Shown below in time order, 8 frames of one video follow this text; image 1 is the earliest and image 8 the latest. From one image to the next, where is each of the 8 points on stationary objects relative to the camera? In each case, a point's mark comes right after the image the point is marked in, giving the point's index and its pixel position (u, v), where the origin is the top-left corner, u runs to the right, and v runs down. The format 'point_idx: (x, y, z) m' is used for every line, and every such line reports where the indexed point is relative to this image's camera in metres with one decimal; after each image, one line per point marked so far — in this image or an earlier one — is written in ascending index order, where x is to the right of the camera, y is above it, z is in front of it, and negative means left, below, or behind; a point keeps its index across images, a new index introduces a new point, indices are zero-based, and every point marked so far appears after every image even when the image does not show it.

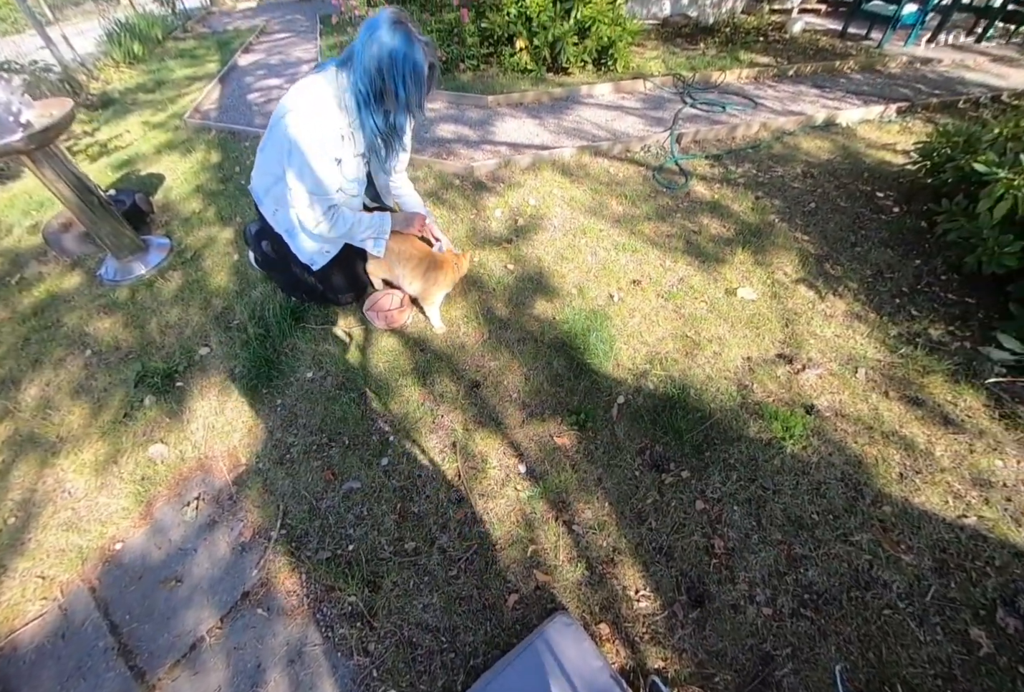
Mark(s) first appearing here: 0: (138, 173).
0: (-3.6, +1.7, +4.3) m
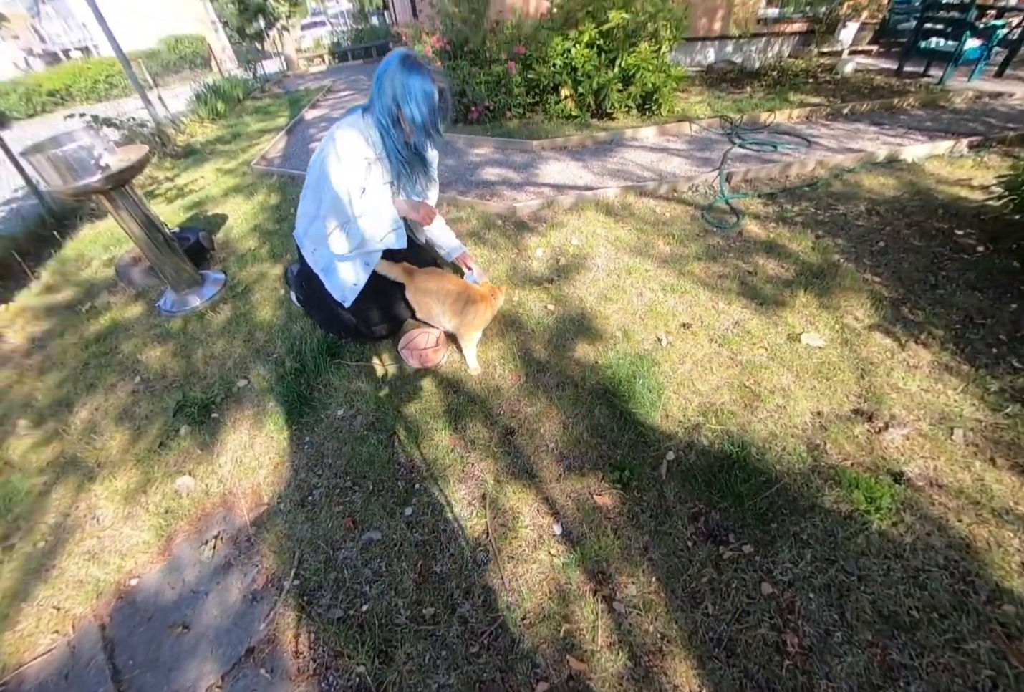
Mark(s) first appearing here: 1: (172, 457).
0: (-3.1, +1.4, +4.6) m
1: (-1.8, -0.5, +2.3) m
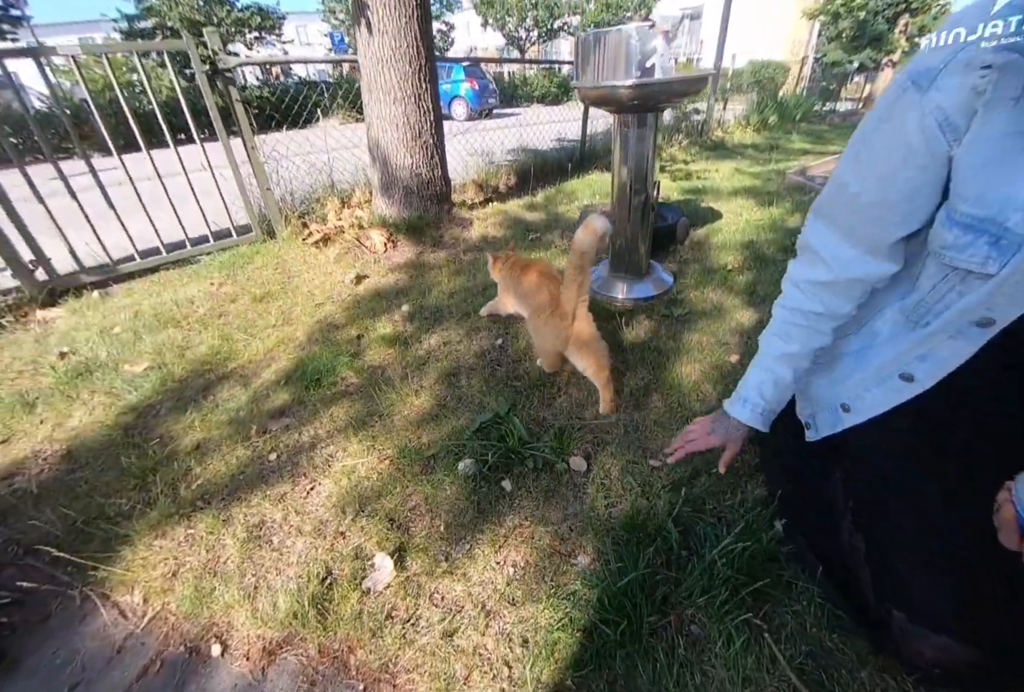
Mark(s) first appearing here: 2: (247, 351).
0: (+1.6, +1.2, +3.6) m
1: (-0.3, -0.4, +1.4) m
2: (-1.3, 0.0, +2.1) m
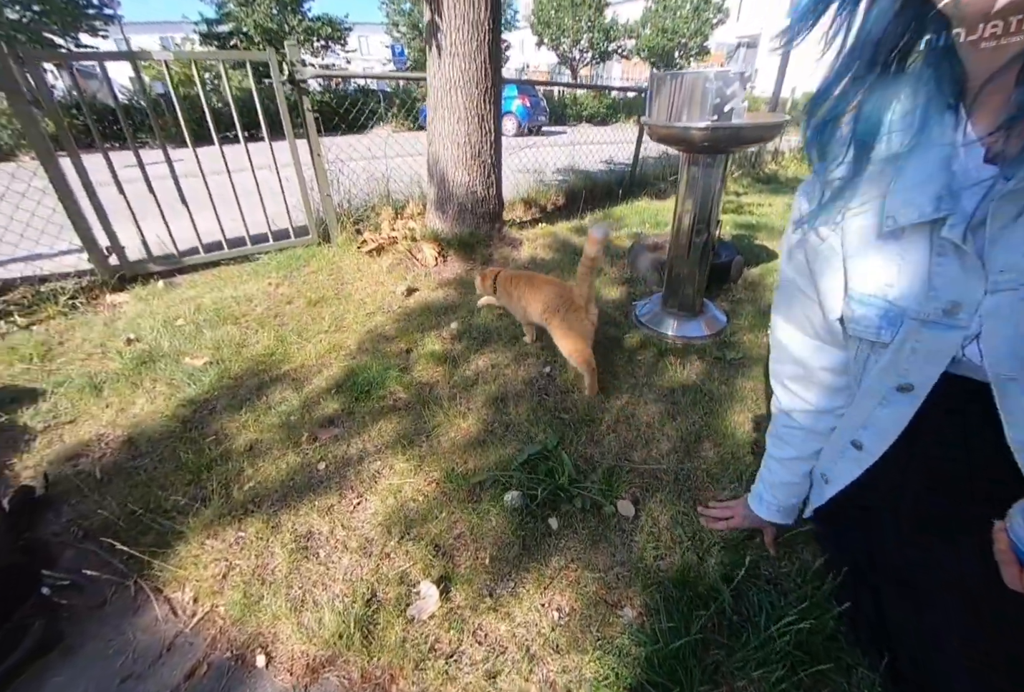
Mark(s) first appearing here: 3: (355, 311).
0: (+2.0, +0.9, +3.5) m
1: (-0.2, -0.5, +1.4) m
2: (-1.0, 0.0, +2.2) m
3: (-0.9, +0.2, +2.5) m
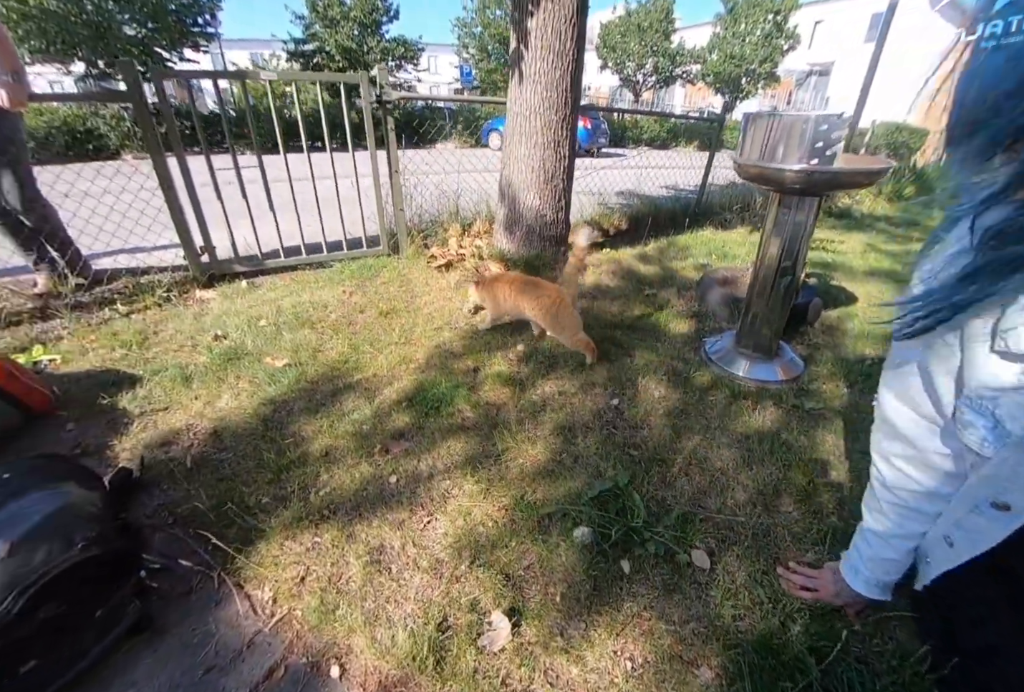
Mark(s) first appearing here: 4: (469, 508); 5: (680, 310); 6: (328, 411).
0: (+2.4, +0.5, +3.4) m
1: (+0.1, -0.6, +1.4) m
2: (-0.7, -0.1, +2.2) m
3: (-0.5, +0.1, +2.6) m
4: (-0.1, -0.5, +1.5) m
5: (+1.0, +0.2, +2.7) m
6: (-0.8, -0.3, +1.9) m
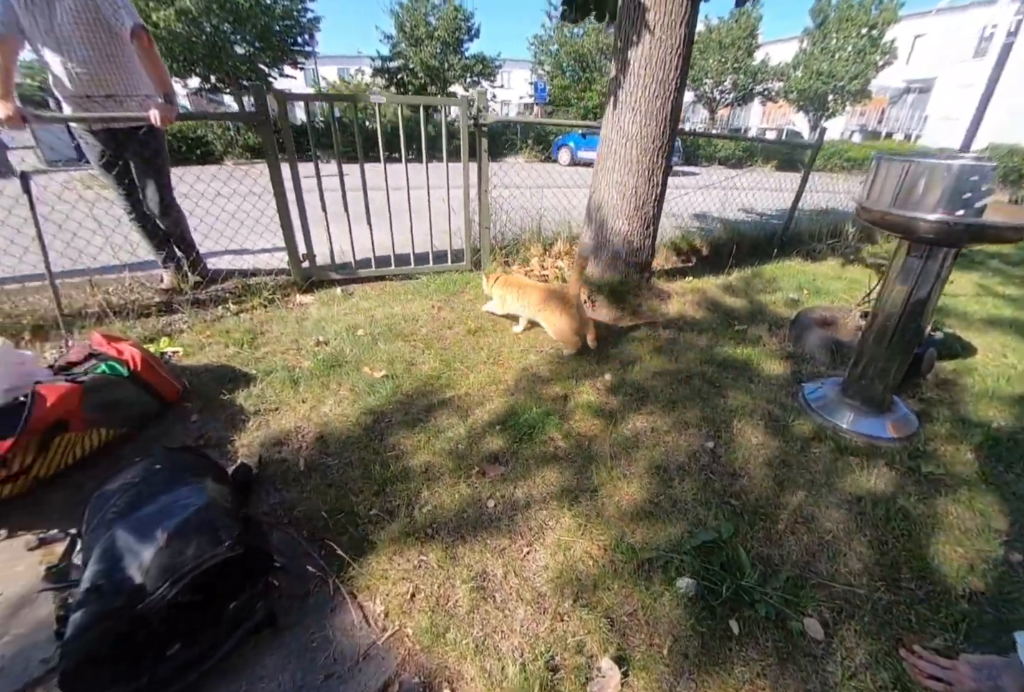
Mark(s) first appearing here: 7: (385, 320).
0: (+3.0, +0.2, +3.1) m
1: (+0.4, -0.8, +1.4) m
2: (-0.3, -0.2, +2.3) m
3: (0.0, 0.0, +2.6) m
4: (+0.2, -0.7, +1.5) m
5: (+1.5, 0.0, +2.6) m
6: (-0.4, -0.4, +2.0) m
7: (-0.8, +0.2, +2.9) m
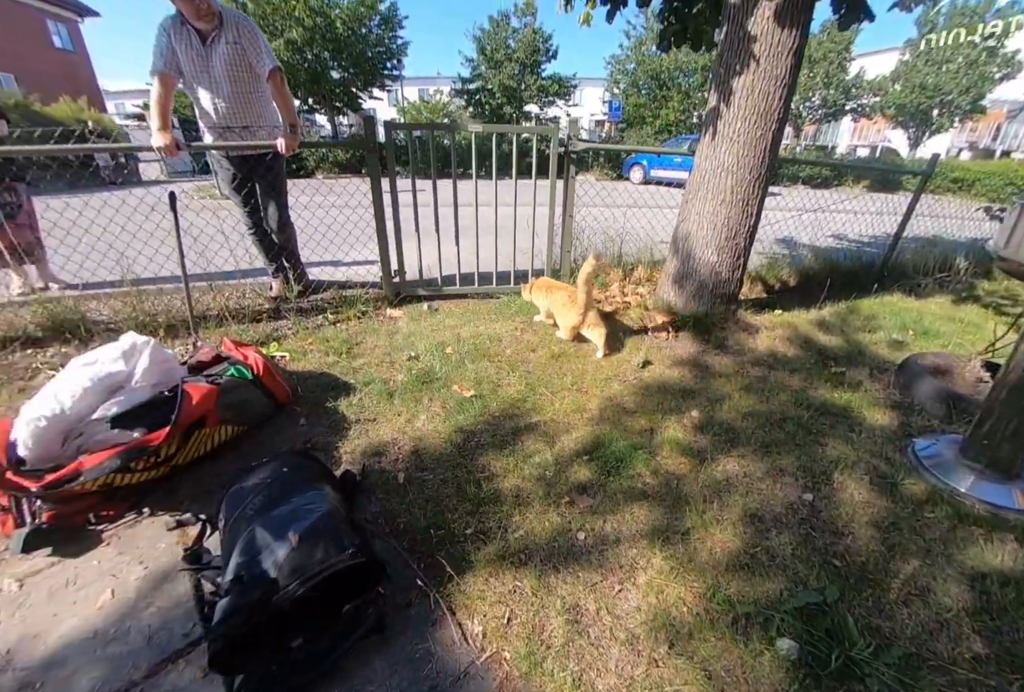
0: (+3.6, -0.2, +2.8) m
1: (+0.7, -0.9, +1.3) m
2: (+0.2, -0.3, +2.4) m
3: (+0.5, -0.2, +2.6) m
4: (+0.5, -0.8, +1.5) m
5: (+2.0, -0.3, +2.5) m
6: (0.0, -0.5, +2.1) m
7: (-0.3, 0.0, +3.0) m
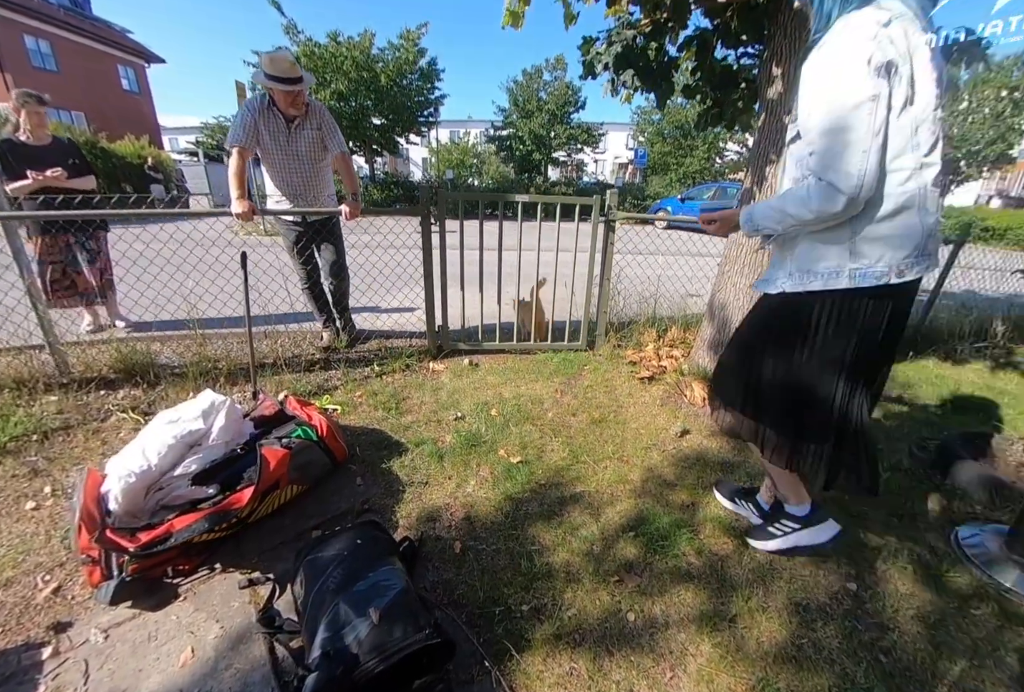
0: (+3.8, -0.7, +2.7) m
1: (+0.9, -1.3, +1.4) m
2: (+0.4, -0.7, +2.5) m
3: (+0.7, -0.6, +2.7) m
4: (+0.7, -1.2, +1.6) m
5: (+2.3, -0.7, +2.5) m
6: (+0.2, -0.9, +2.2) m
7: (0.0, -0.4, +3.1) m
